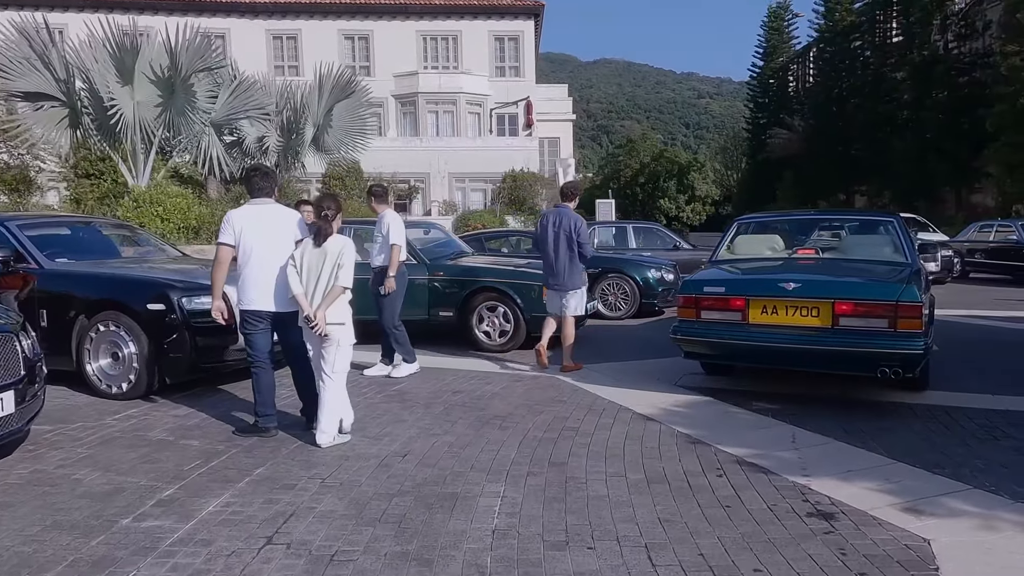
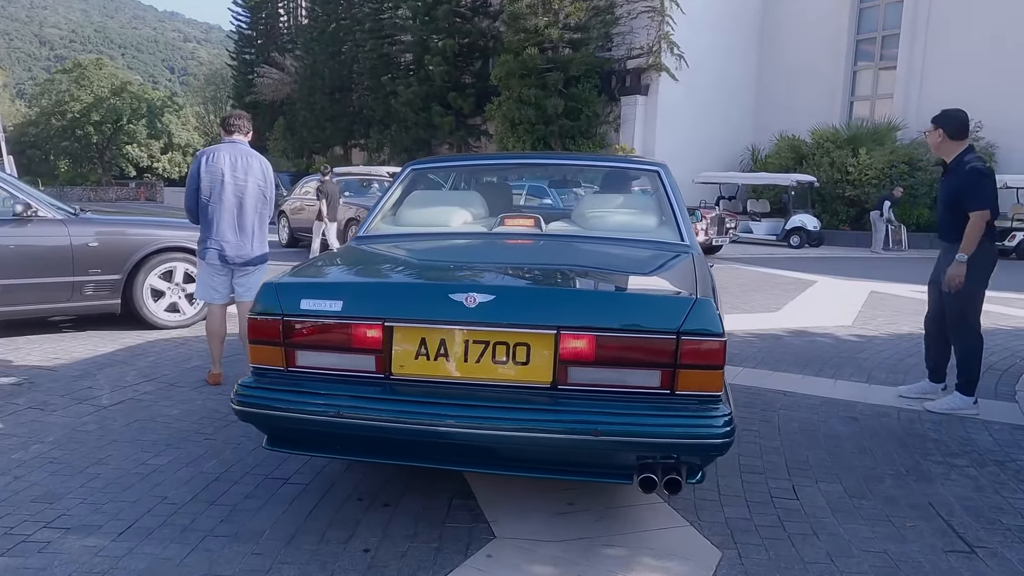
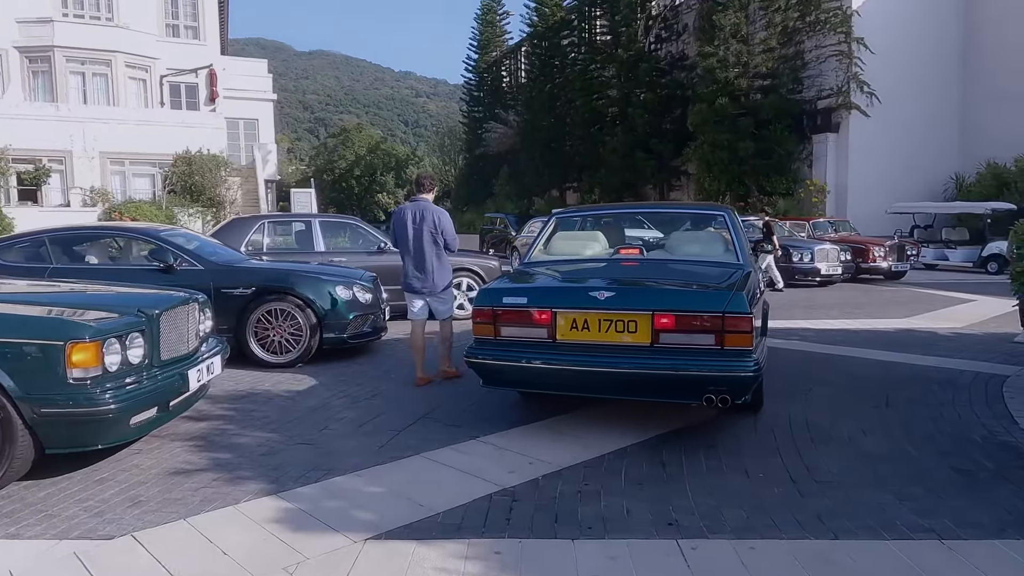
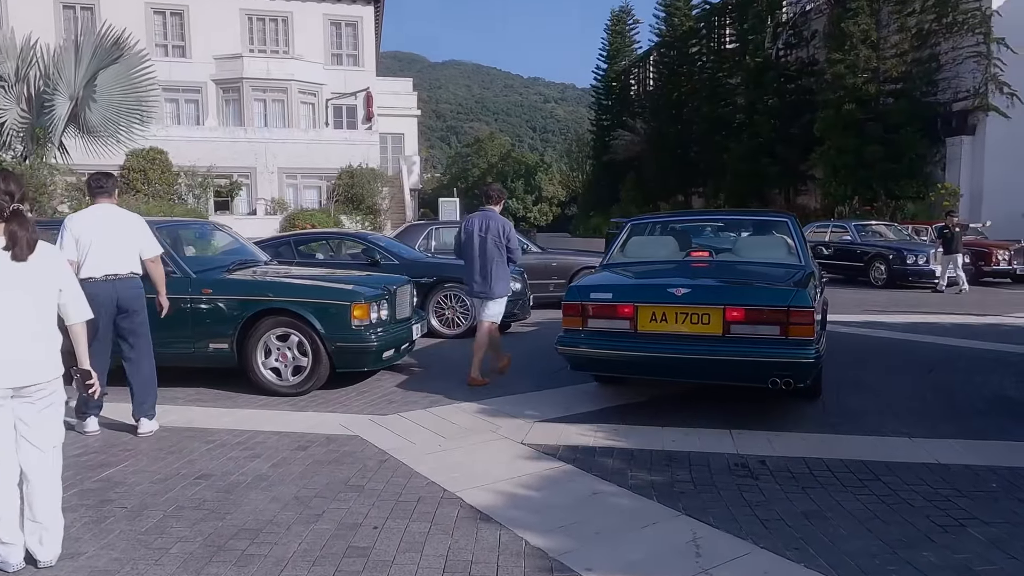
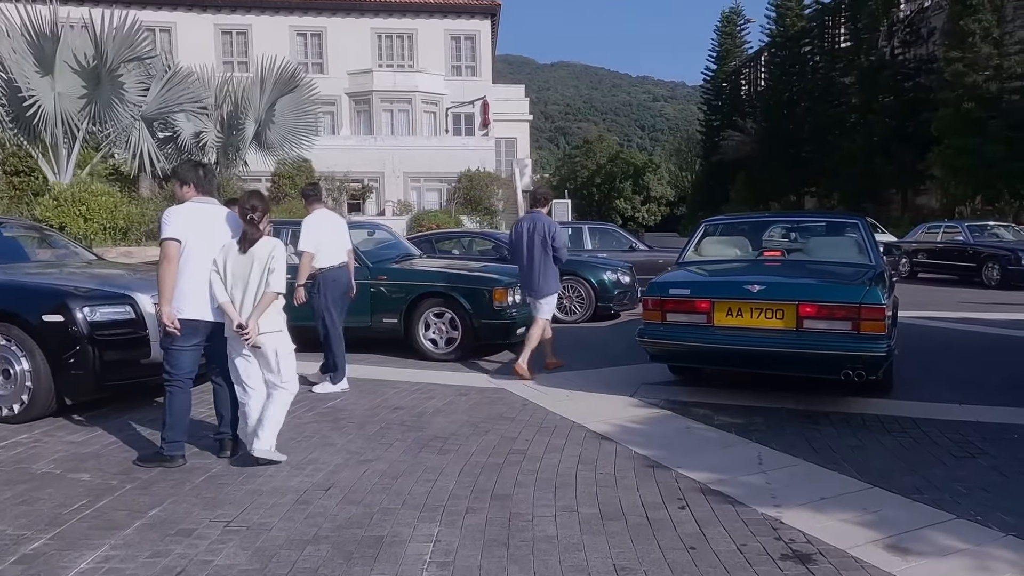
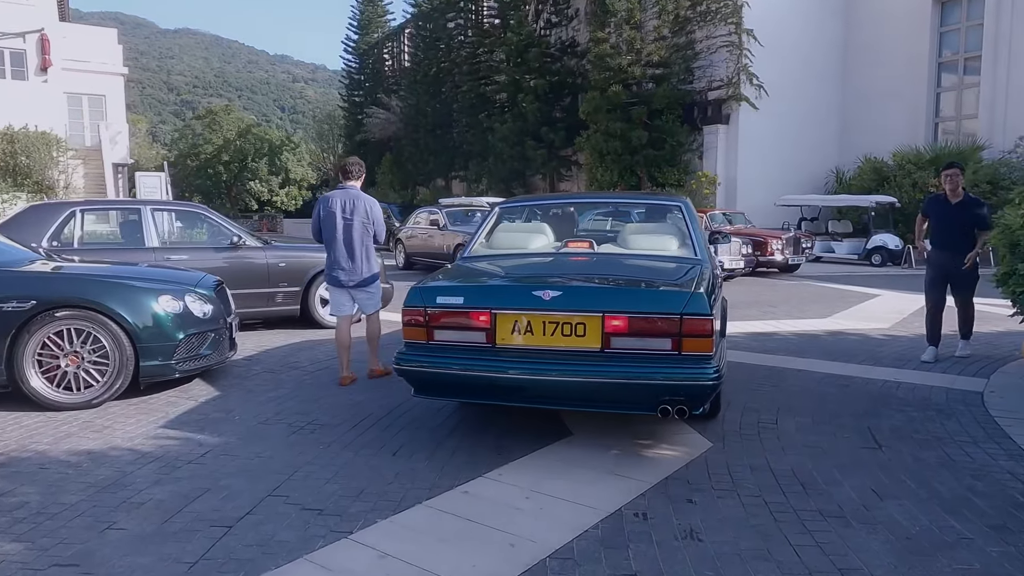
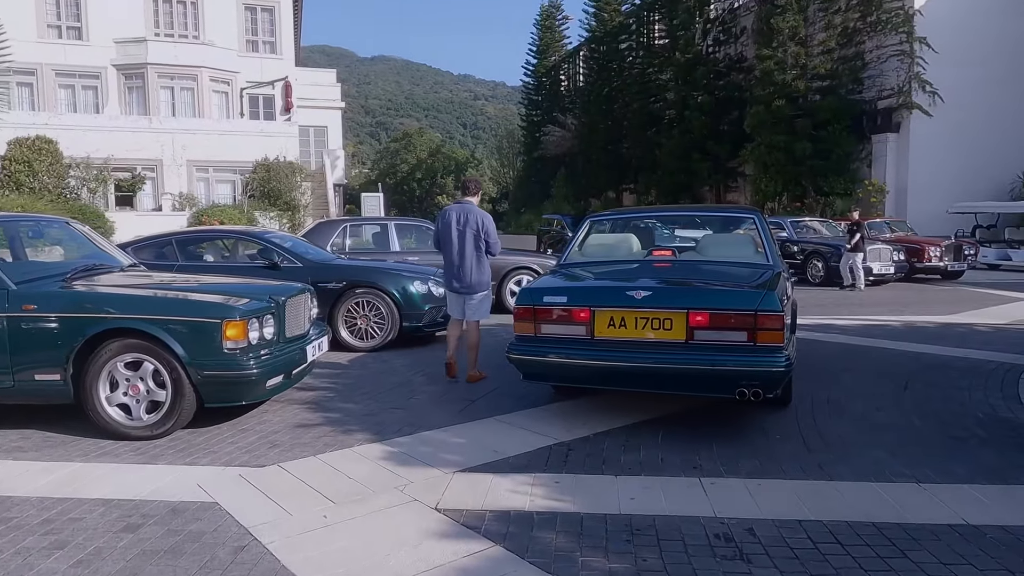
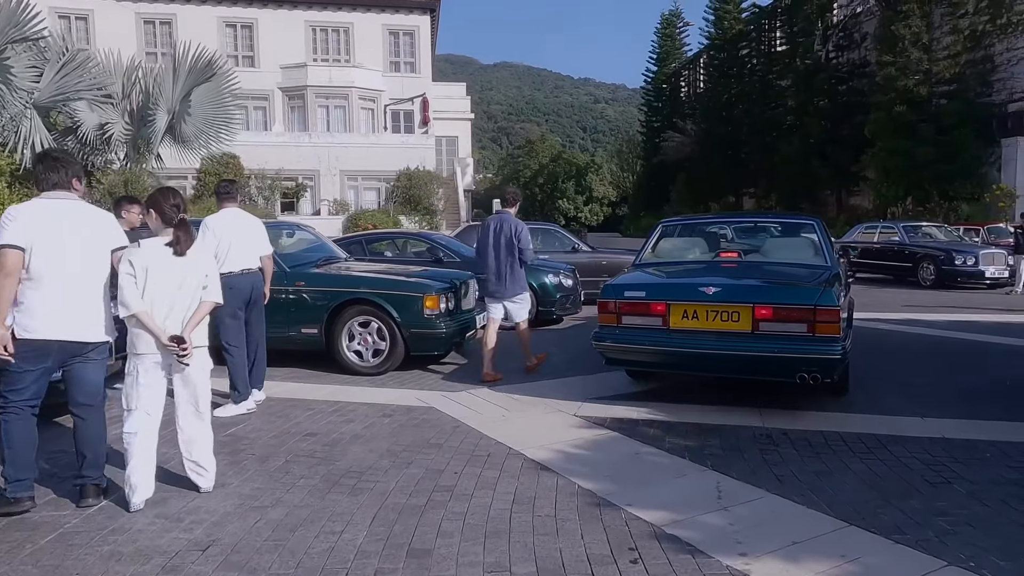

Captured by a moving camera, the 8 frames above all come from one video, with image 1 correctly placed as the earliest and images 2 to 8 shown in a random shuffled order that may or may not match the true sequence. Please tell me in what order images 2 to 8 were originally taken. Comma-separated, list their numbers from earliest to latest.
5, 8, 4, 7, 3, 6, 2
